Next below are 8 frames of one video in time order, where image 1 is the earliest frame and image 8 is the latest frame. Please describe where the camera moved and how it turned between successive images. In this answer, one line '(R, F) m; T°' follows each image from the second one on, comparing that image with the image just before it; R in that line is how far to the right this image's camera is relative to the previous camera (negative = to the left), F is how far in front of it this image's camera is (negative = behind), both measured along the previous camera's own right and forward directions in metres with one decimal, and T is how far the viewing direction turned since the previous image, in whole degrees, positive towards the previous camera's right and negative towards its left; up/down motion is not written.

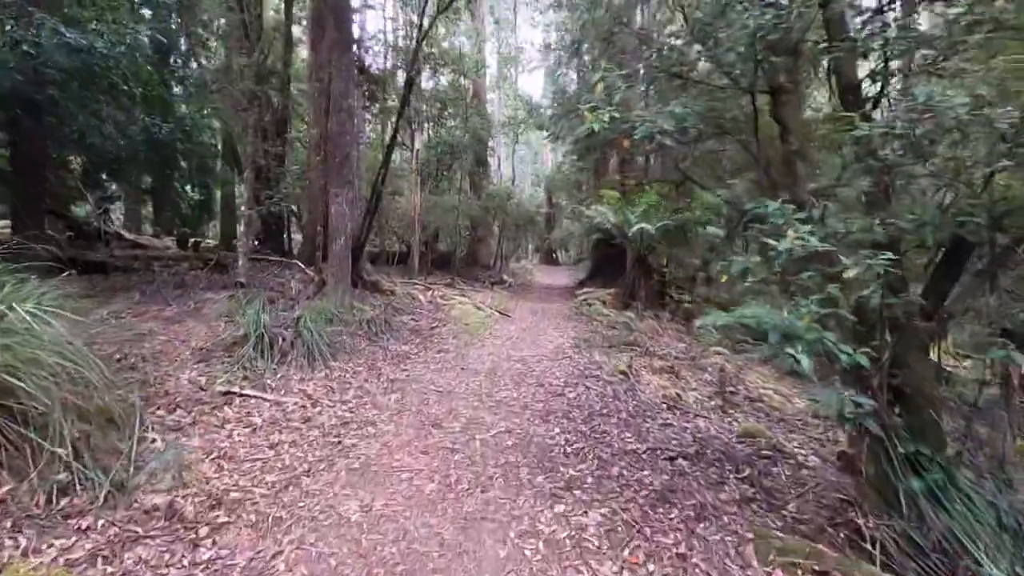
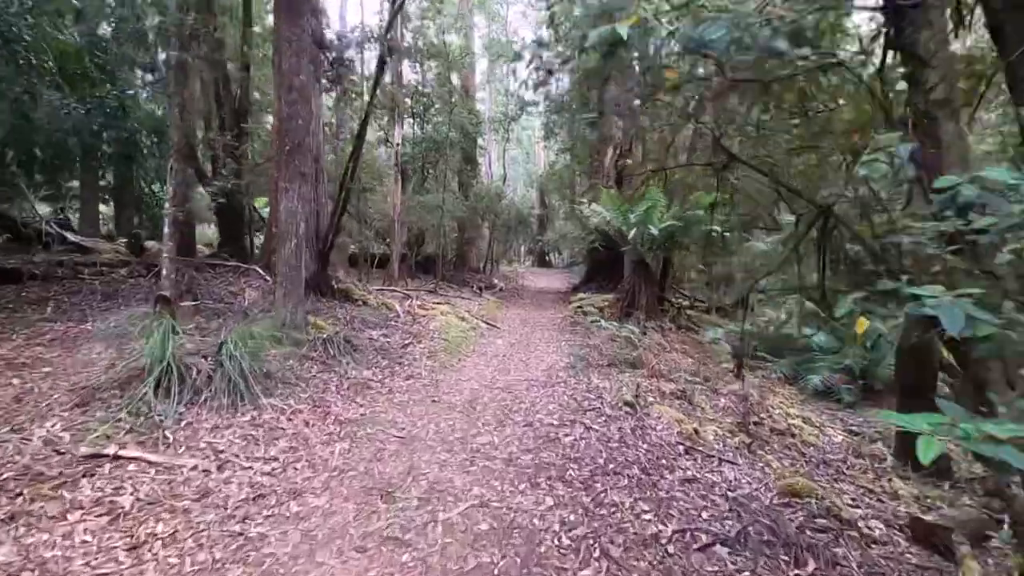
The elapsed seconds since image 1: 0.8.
(+0.1, +0.9) m; +1°
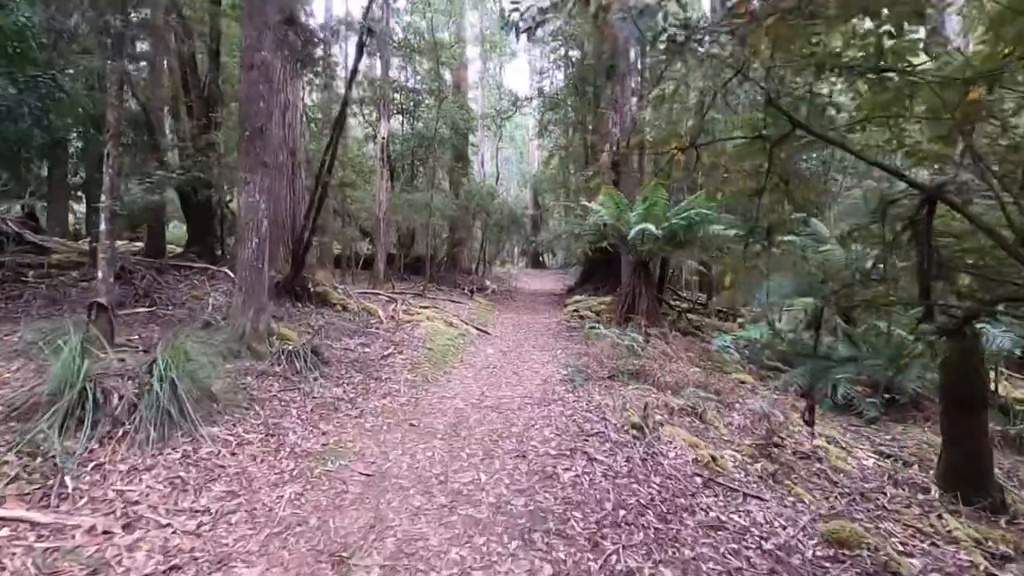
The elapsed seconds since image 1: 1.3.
(0.0, +0.6) m; +1°
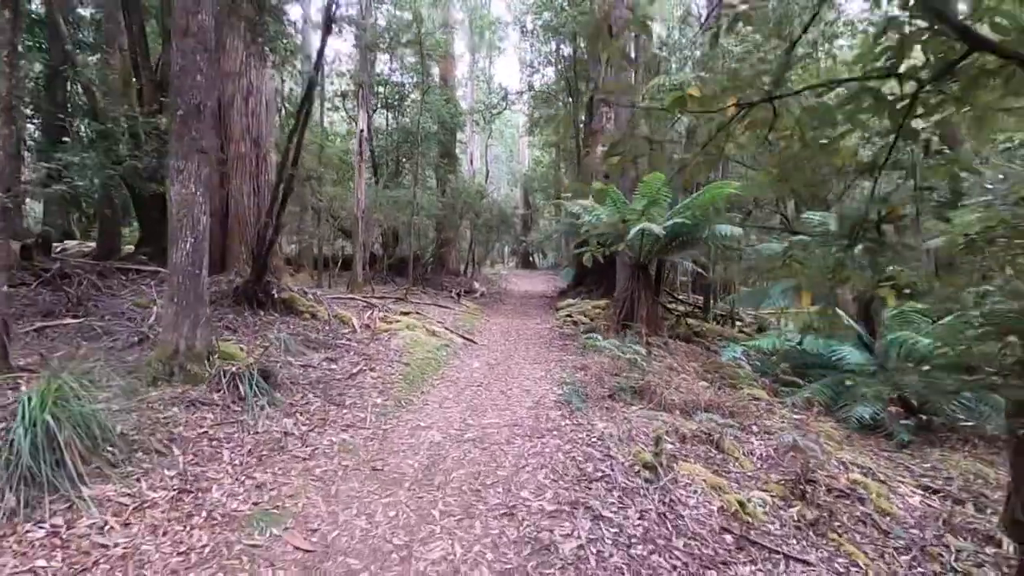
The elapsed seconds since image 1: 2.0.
(0.0, +0.7) m; +1°
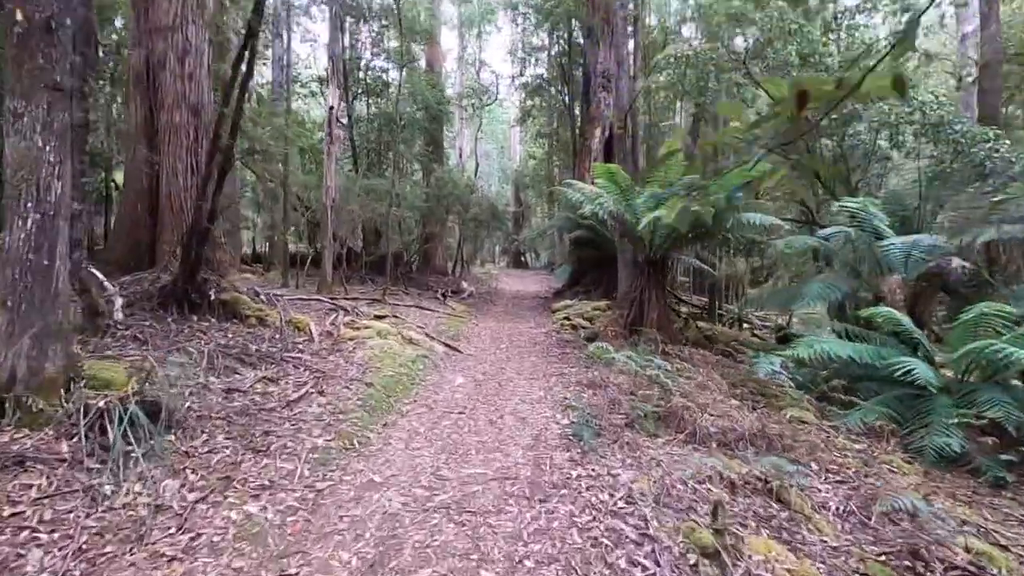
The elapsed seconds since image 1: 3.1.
(0.0, +1.1) m; +1°
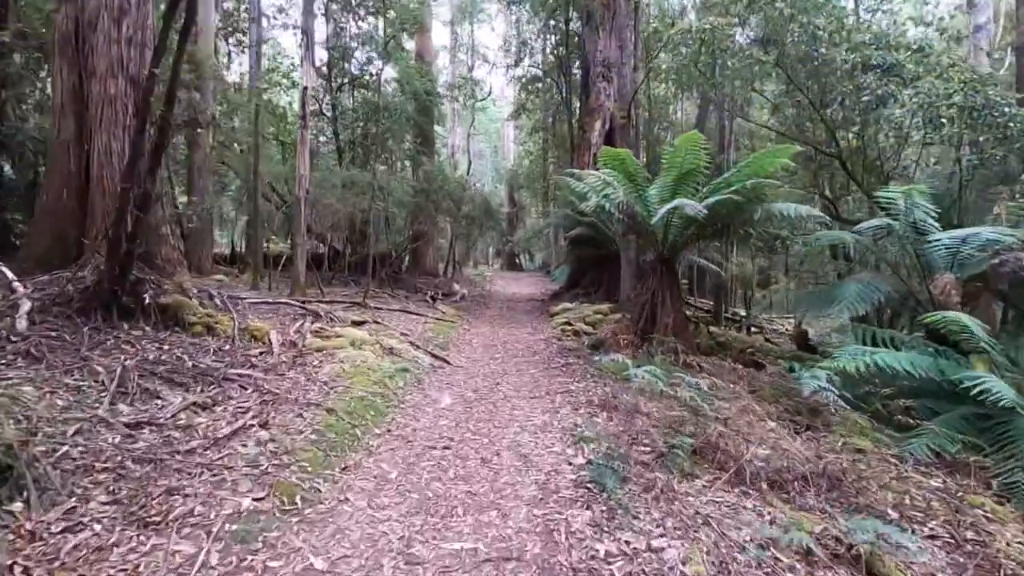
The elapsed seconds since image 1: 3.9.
(0.0, +0.8) m; +1°
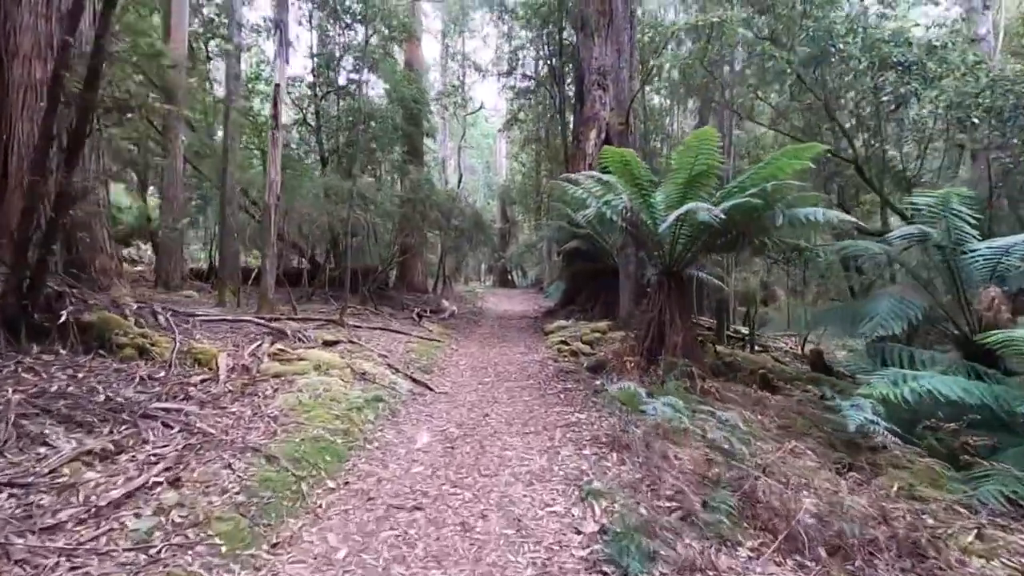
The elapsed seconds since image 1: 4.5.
(0.0, +0.7) m; +1°
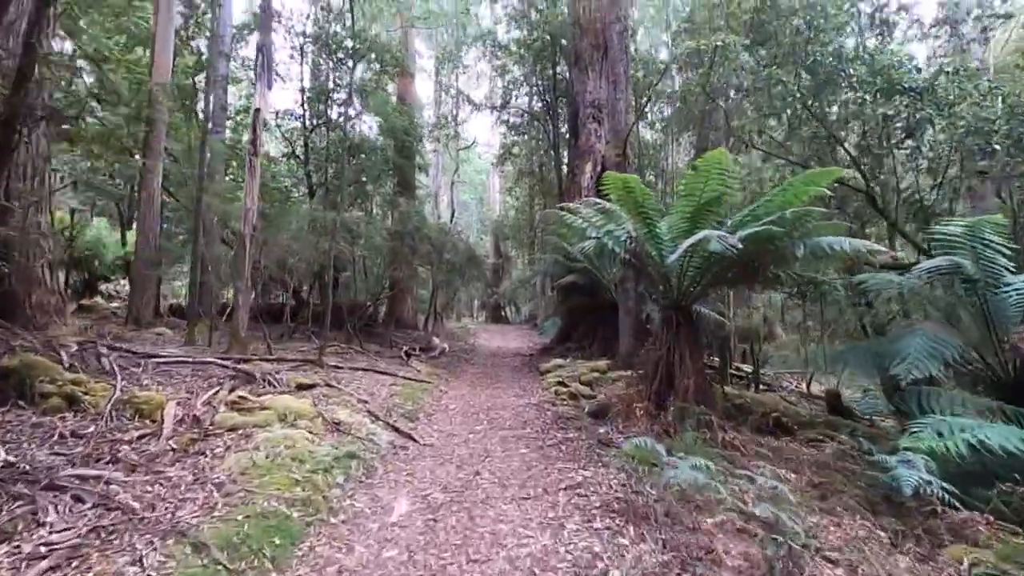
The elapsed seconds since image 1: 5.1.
(0.0, +0.5) m; +1°
